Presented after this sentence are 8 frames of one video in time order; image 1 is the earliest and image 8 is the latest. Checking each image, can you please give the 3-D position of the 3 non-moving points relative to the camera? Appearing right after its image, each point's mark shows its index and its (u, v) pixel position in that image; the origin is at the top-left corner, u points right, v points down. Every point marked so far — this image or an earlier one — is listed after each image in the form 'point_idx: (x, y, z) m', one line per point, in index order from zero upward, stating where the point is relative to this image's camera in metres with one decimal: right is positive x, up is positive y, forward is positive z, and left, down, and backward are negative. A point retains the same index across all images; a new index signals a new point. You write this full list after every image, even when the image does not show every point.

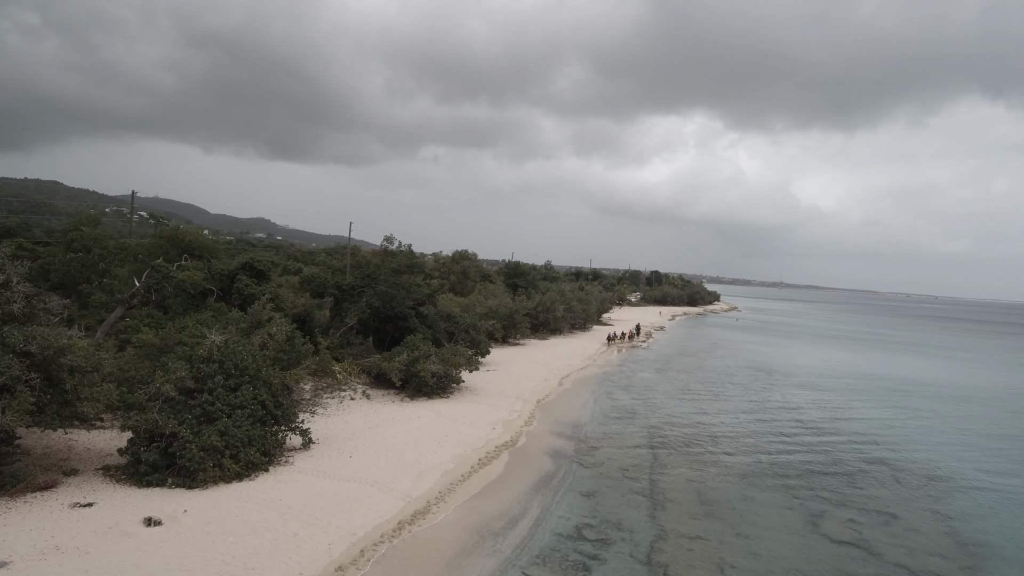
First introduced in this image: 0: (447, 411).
0: (-2.0, -3.8, +17.0) m
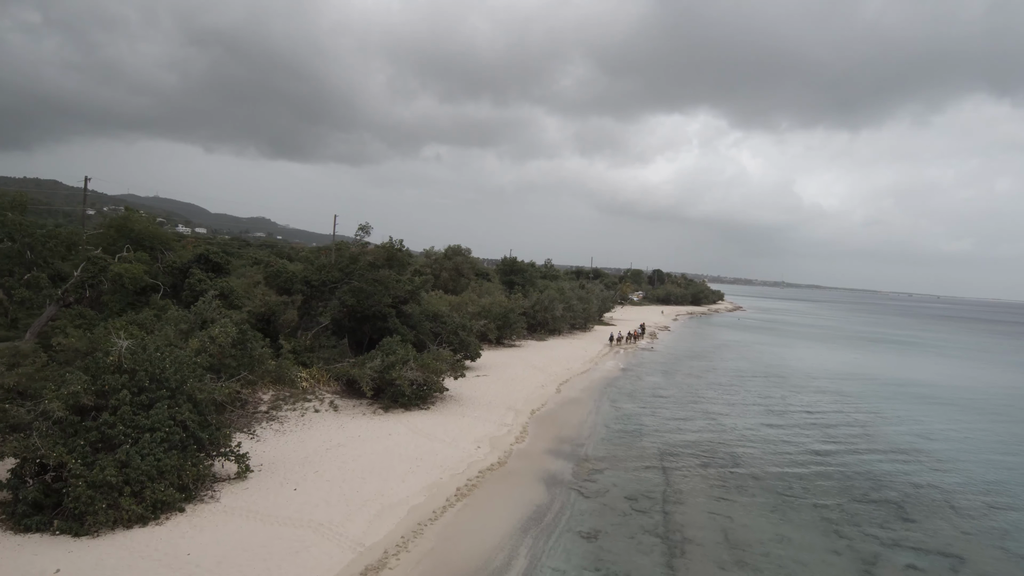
0: (-2.3, -3.6, +14.5) m
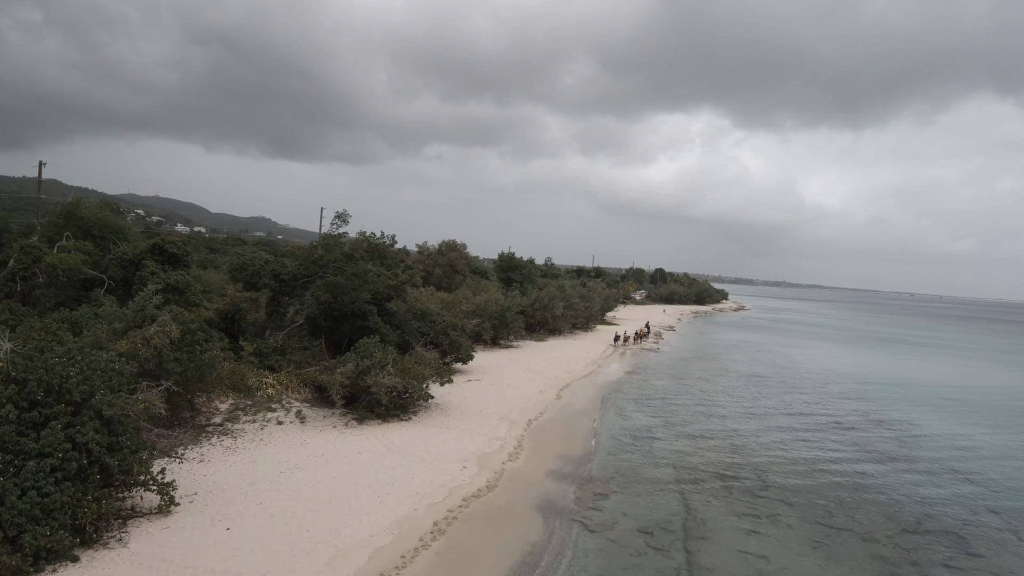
0: (-2.5, -3.5, +12.5) m
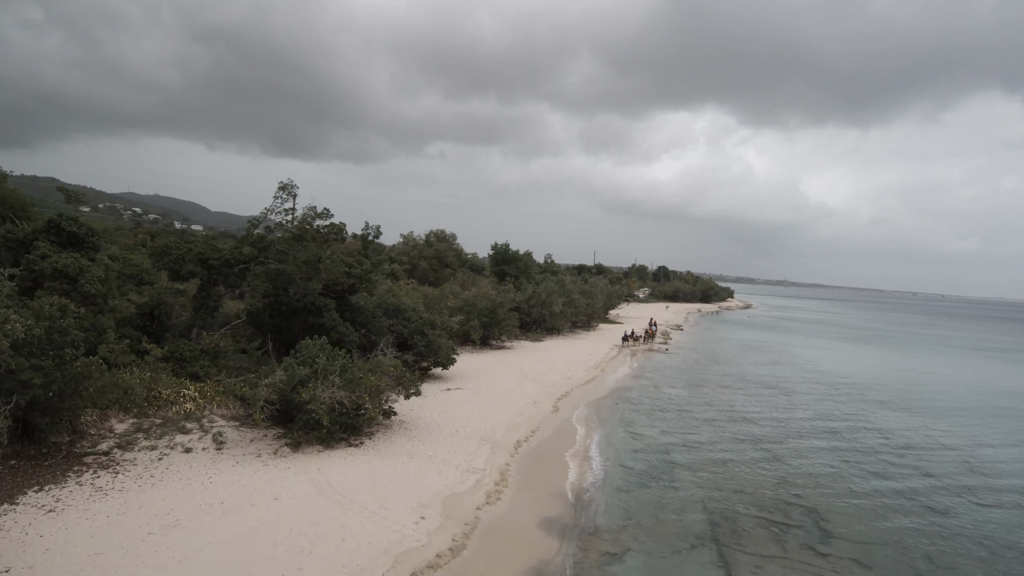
0: (-2.9, -3.2, +9.3) m
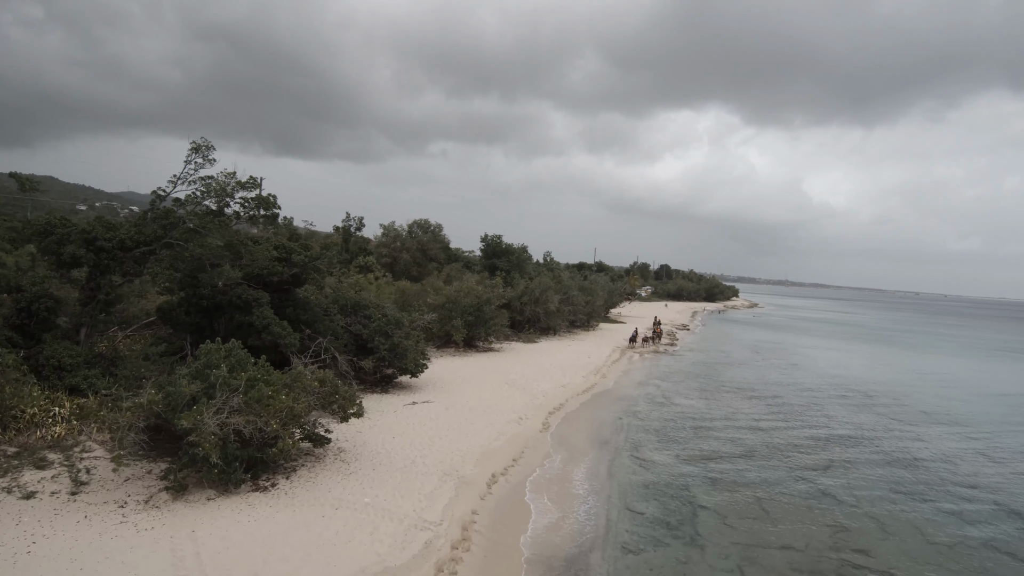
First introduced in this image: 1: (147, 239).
0: (-3.4, -3.0, +6.4) m
1: (-7.2, +1.0, +11.1) m
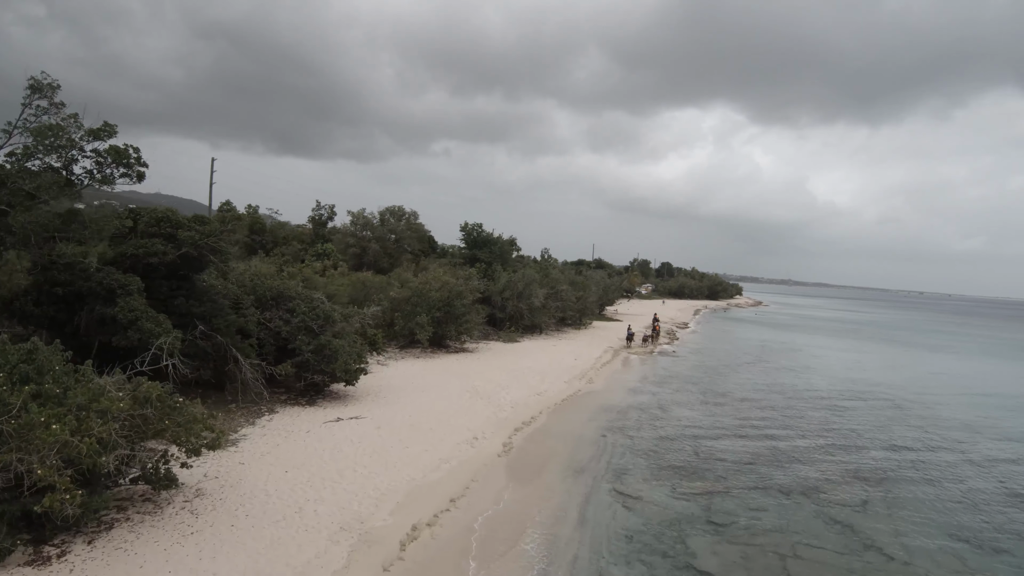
0: (-4.3, -2.7, +3.7) m
1: (-8.1, +1.2, +8.4) m
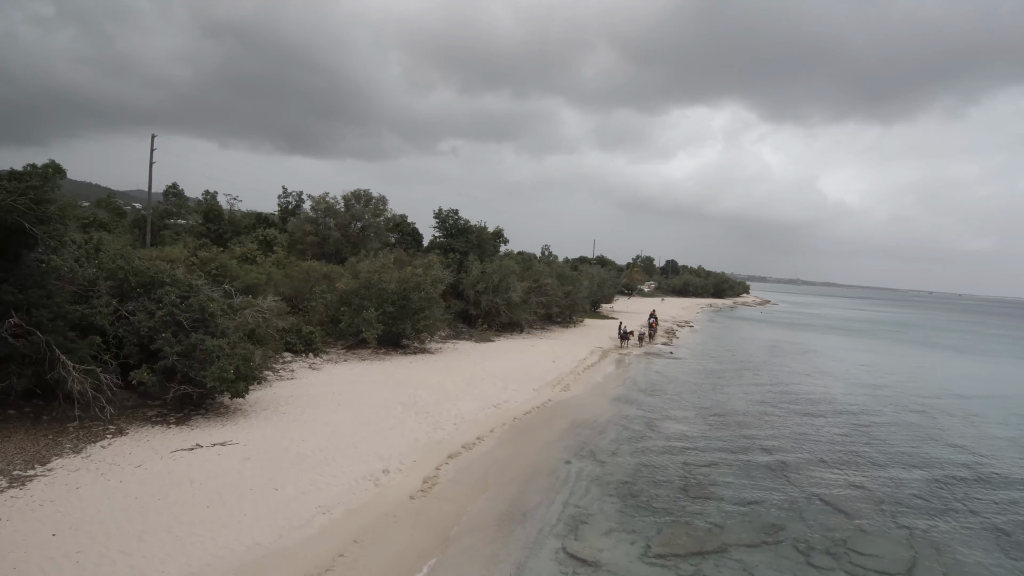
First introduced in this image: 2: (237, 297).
0: (-5.4, -2.5, +1.1) m
1: (-9.2, +1.5, +5.9) m
2: (-5.4, -0.1, +11.4) m
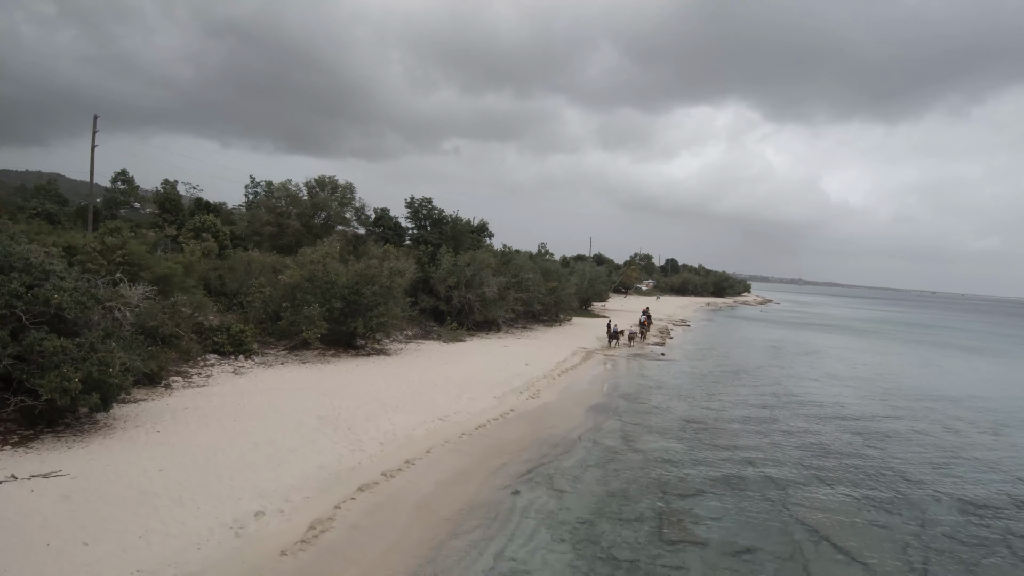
0: (-6.3, -2.3, -0.7) m
1: (-10.1, +1.7, +4.1) m
2: (-6.3, +0.1, +9.6) m
